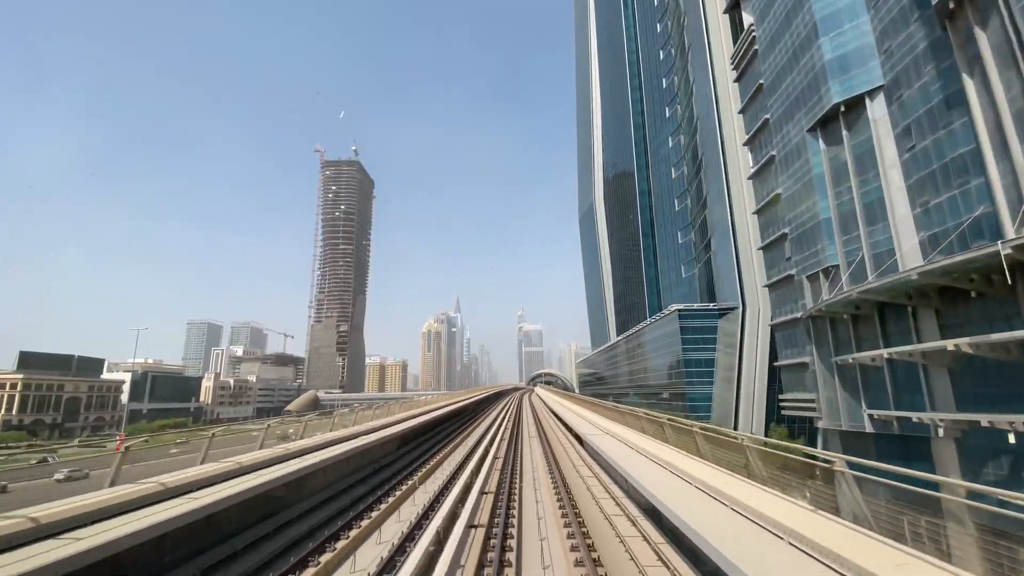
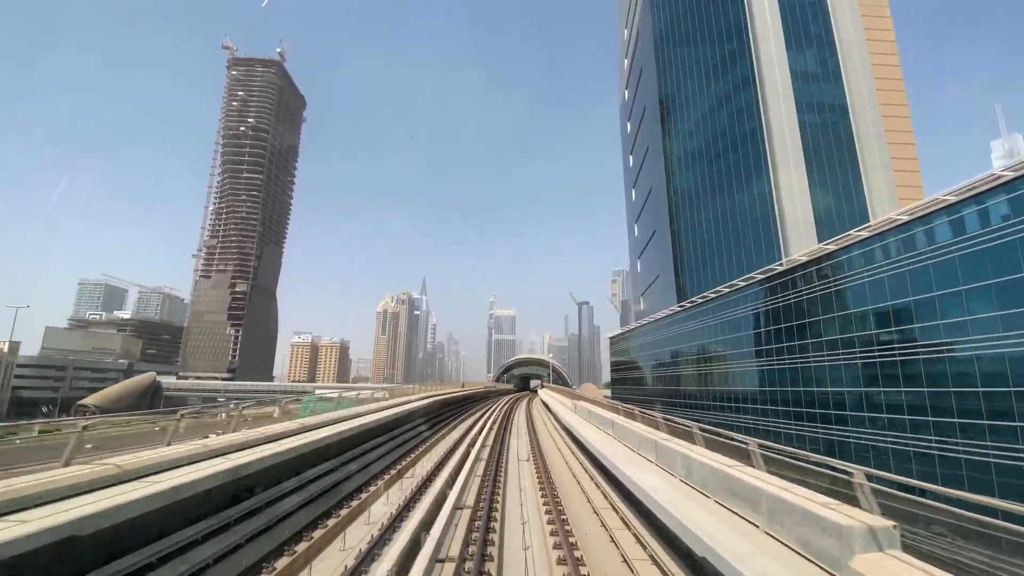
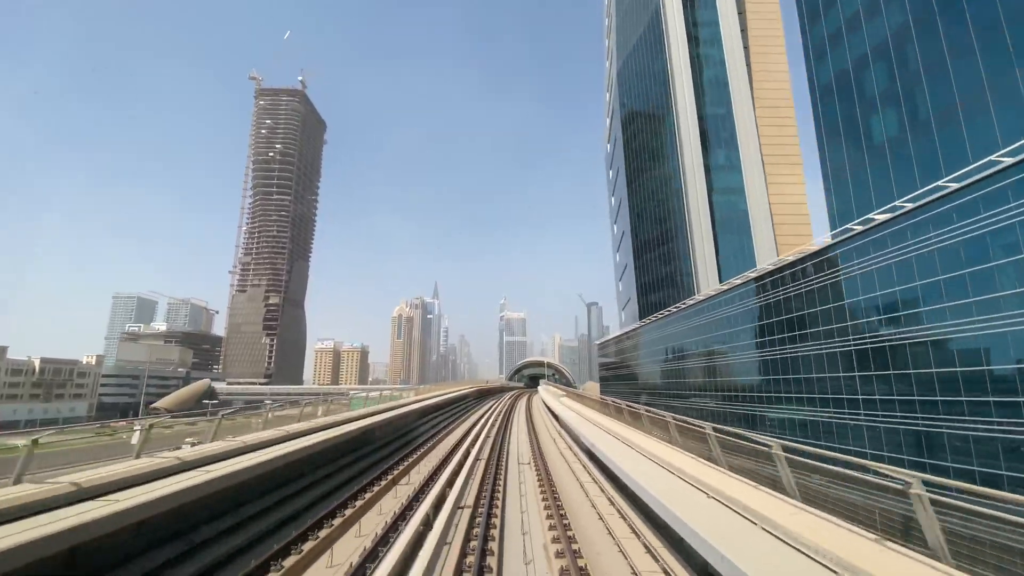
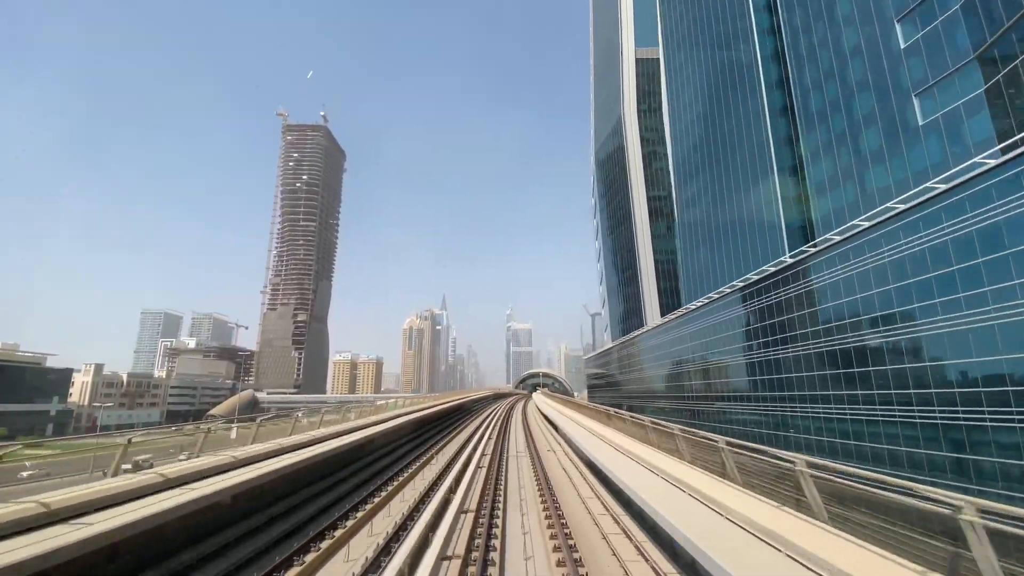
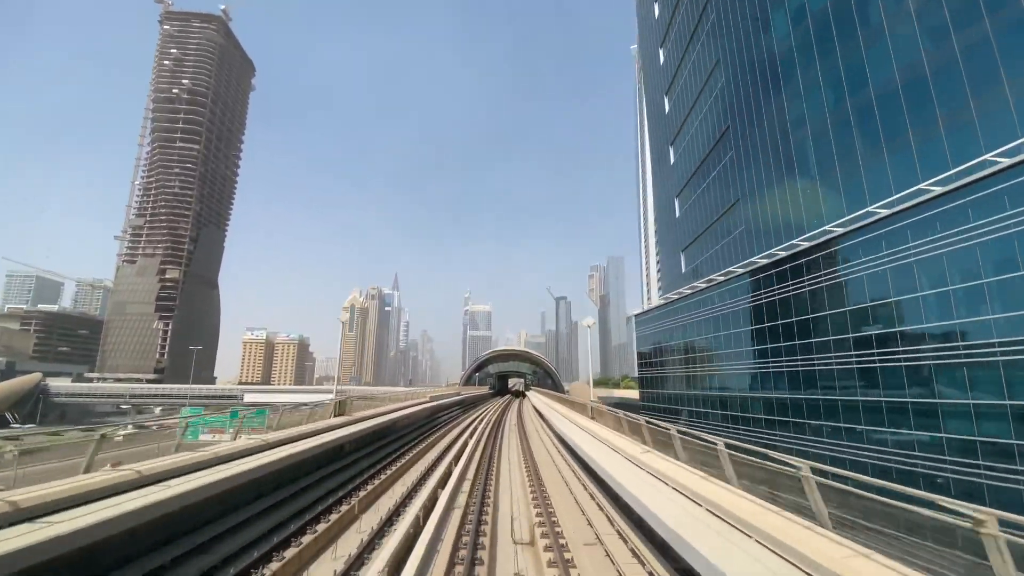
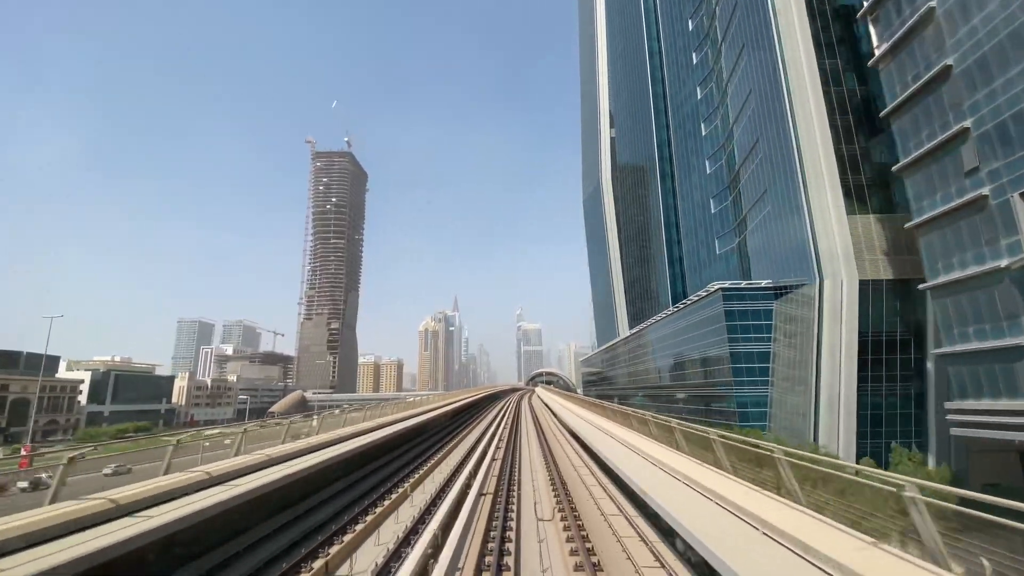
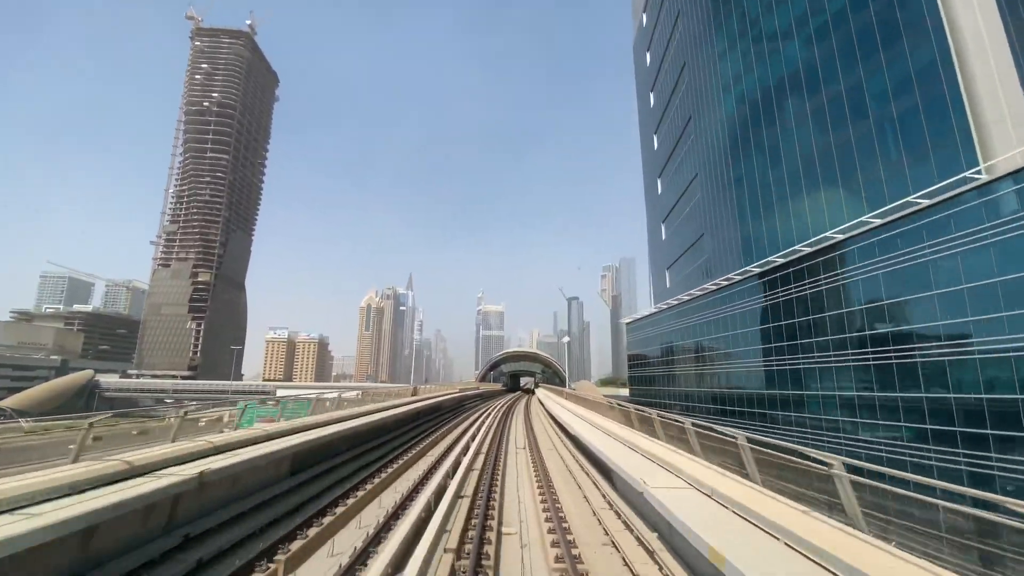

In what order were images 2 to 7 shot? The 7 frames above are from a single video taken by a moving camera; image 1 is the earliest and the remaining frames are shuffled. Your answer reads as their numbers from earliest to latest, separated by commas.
6, 4, 3, 2, 7, 5
